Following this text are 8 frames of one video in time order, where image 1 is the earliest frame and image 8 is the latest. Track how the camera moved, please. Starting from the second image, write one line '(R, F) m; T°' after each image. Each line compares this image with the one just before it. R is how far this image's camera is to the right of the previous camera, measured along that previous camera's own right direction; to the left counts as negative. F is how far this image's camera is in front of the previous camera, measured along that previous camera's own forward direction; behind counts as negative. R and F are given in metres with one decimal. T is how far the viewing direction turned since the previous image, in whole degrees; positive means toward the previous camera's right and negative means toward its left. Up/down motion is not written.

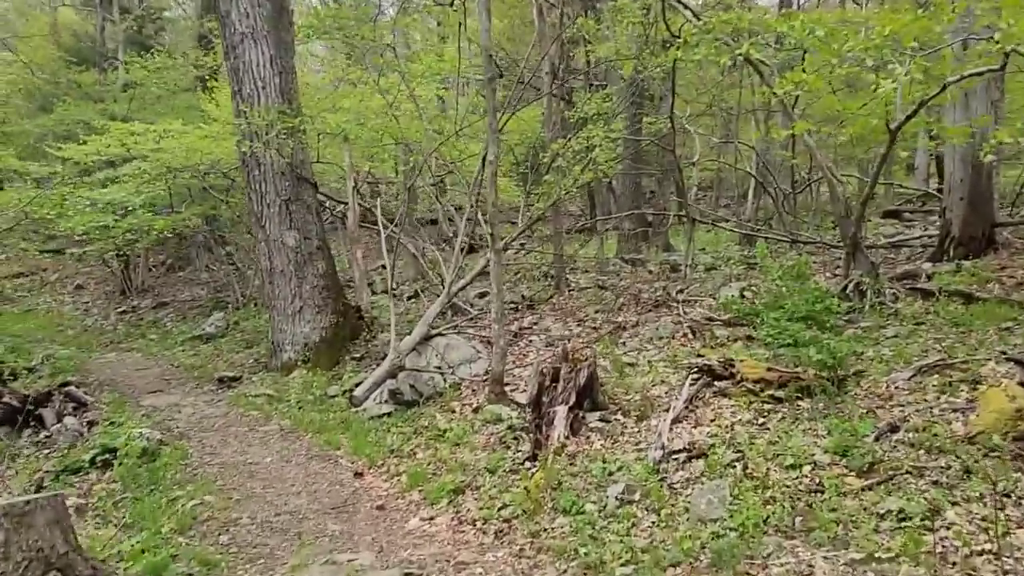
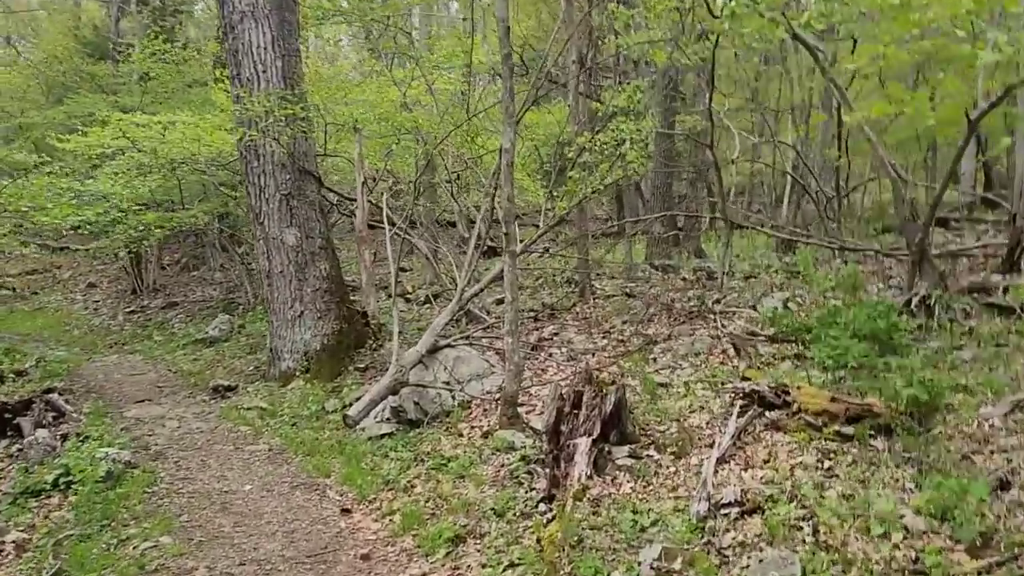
(+0.1, +1.0) m; -2°
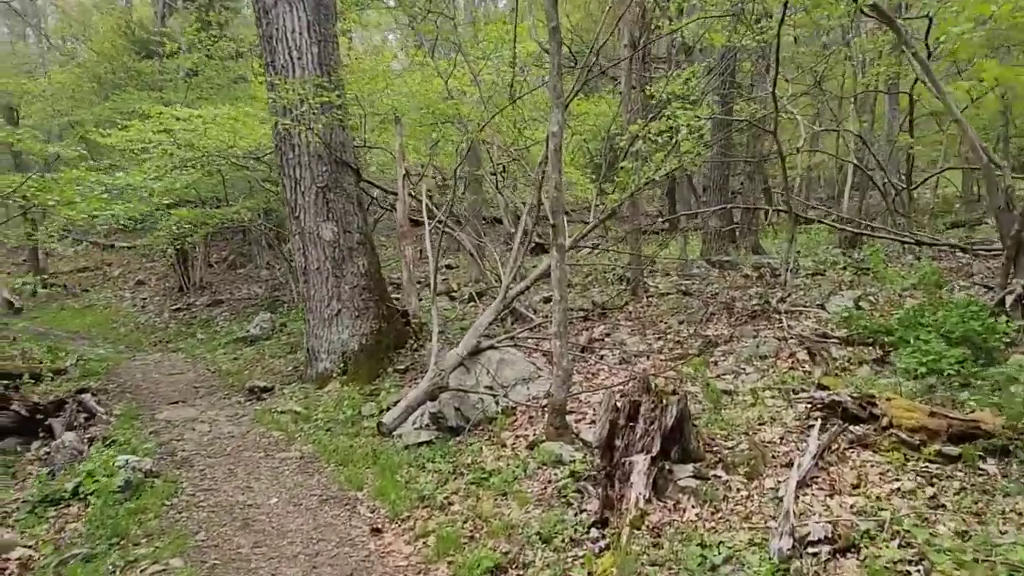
(0.0, +0.6) m; -3°
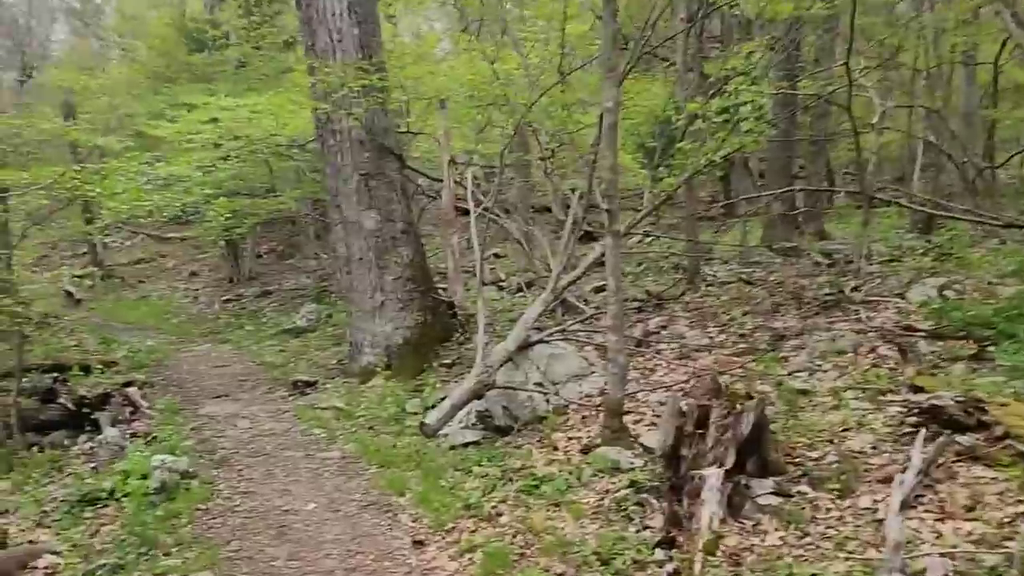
(0.0, +0.5) m; -4°
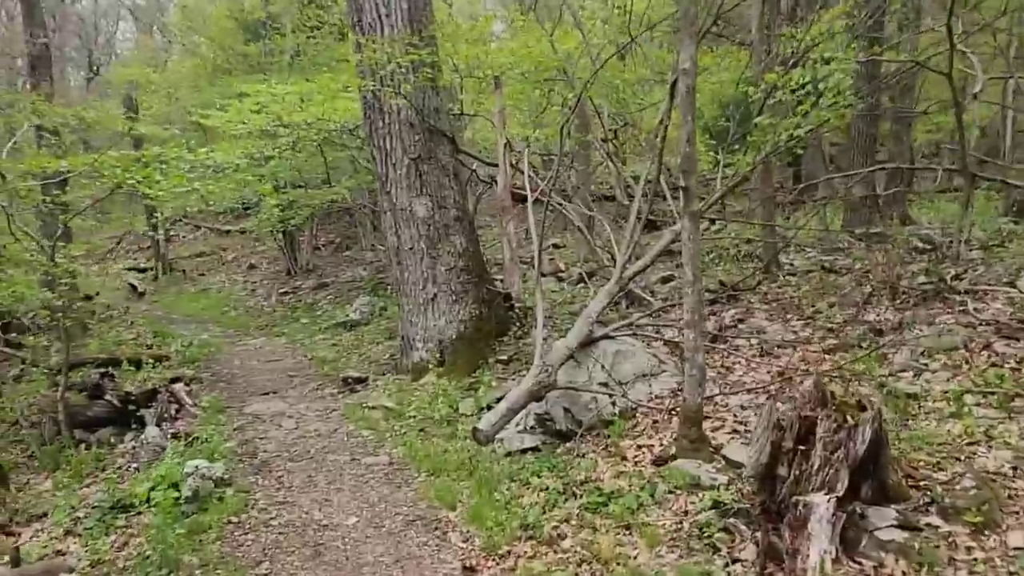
(0.0, +0.7) m; -4°
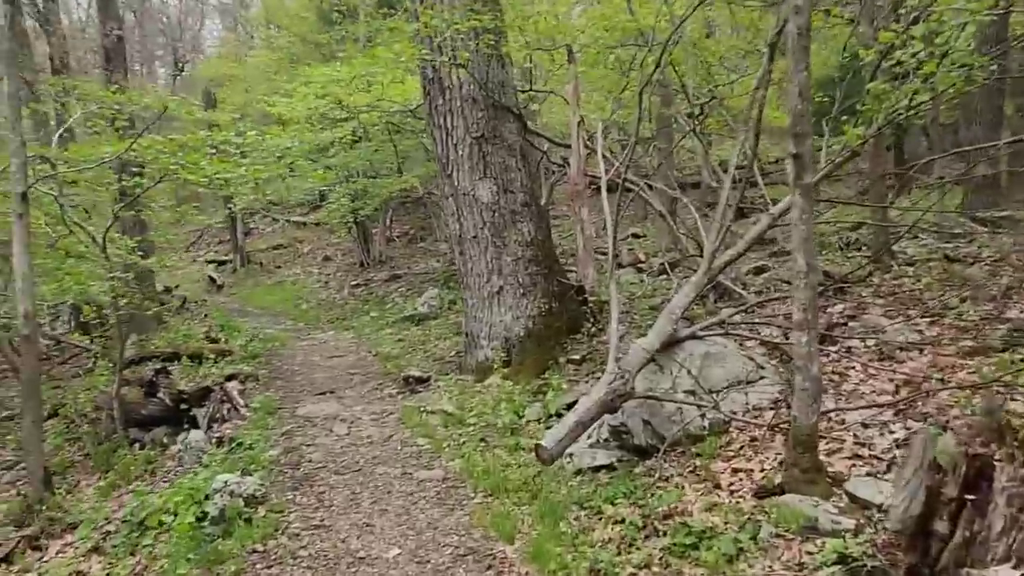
(+0.1, +0.9) m; -6°
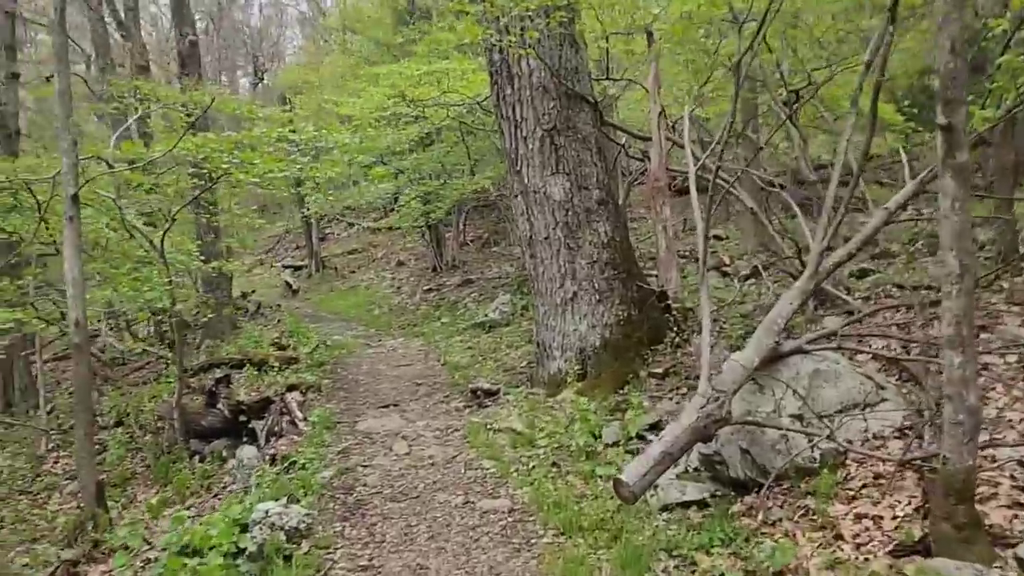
(0.0, +0.7) m; -5°
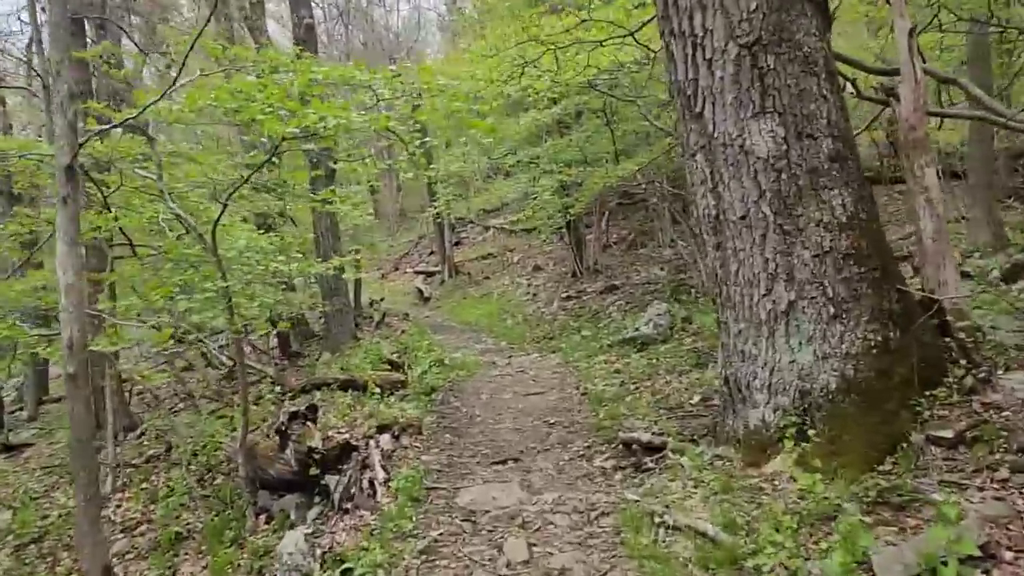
(-0.2, +2.5) m; -10°
